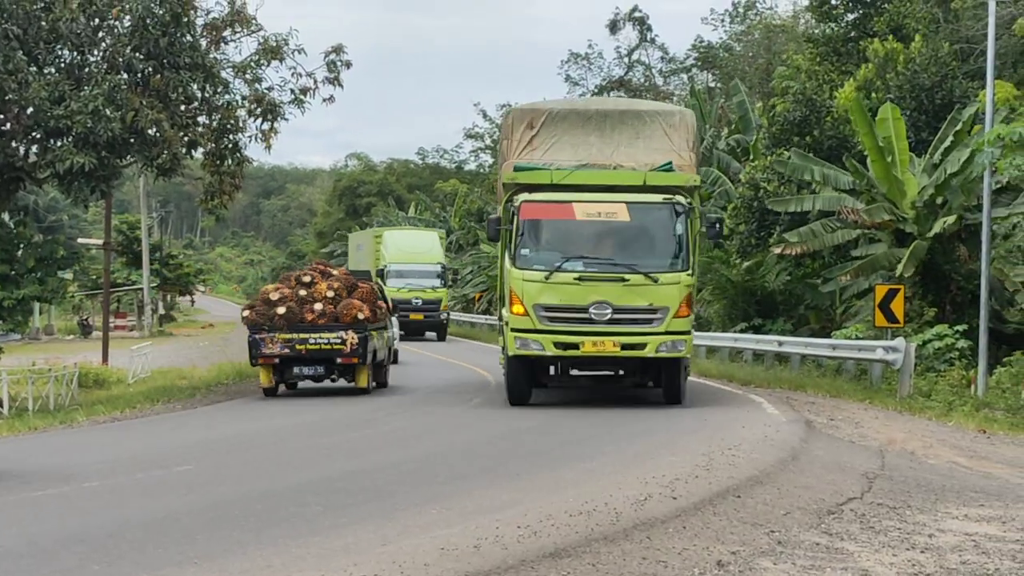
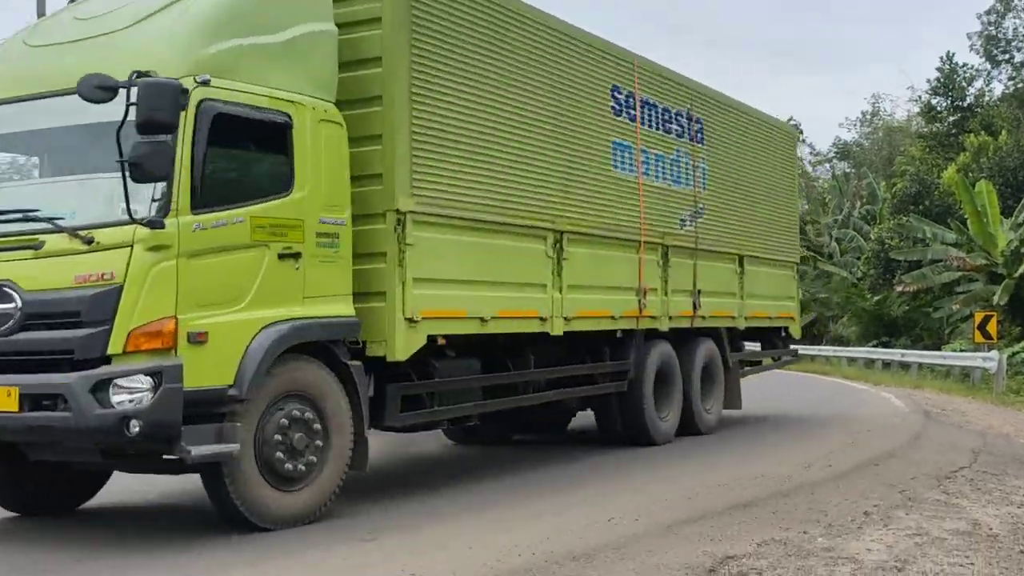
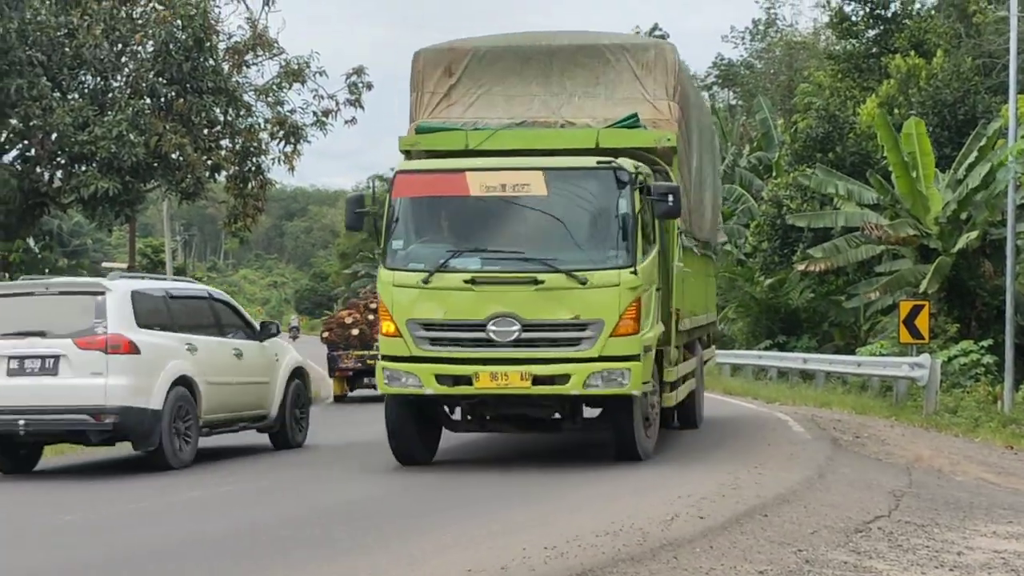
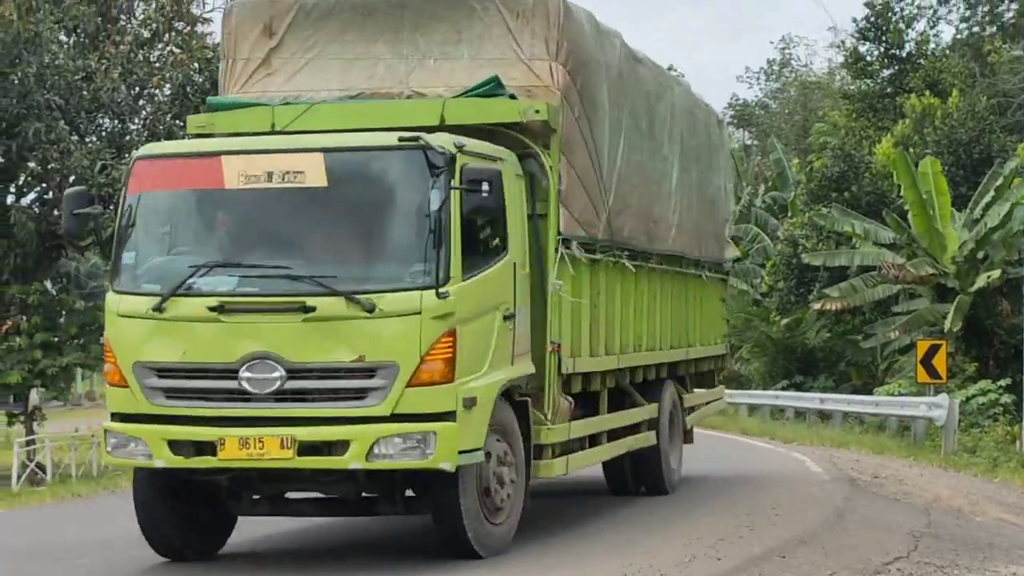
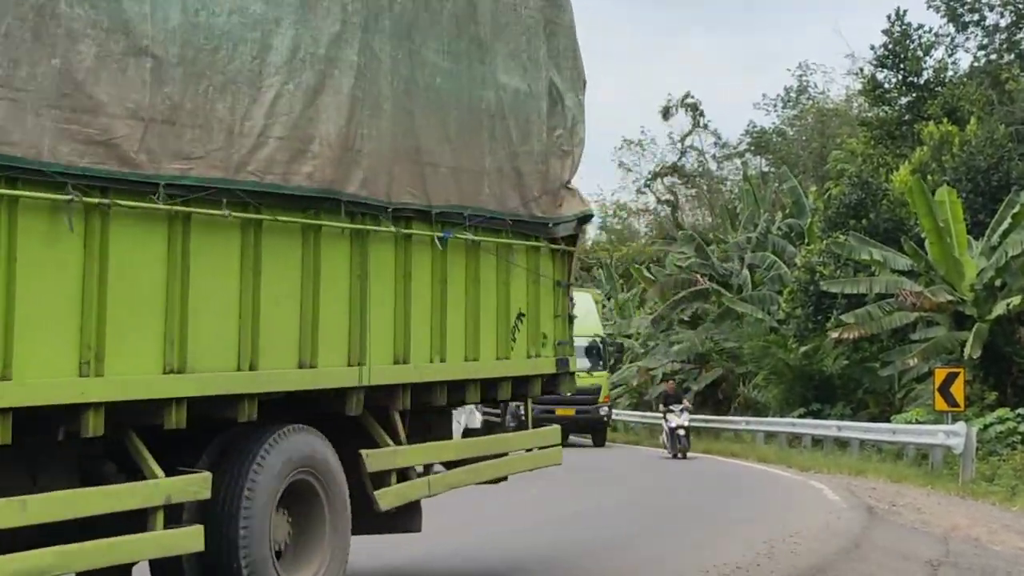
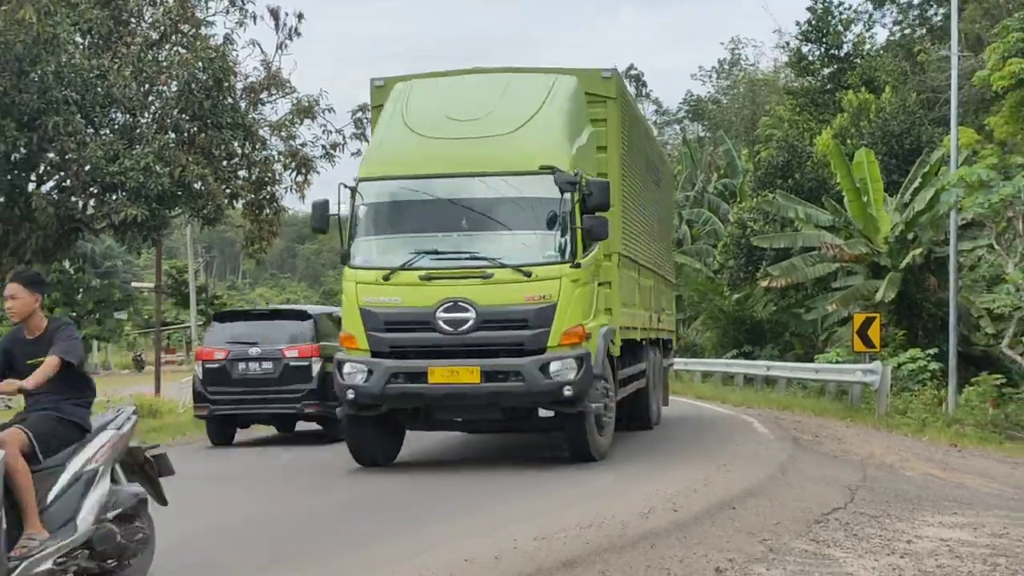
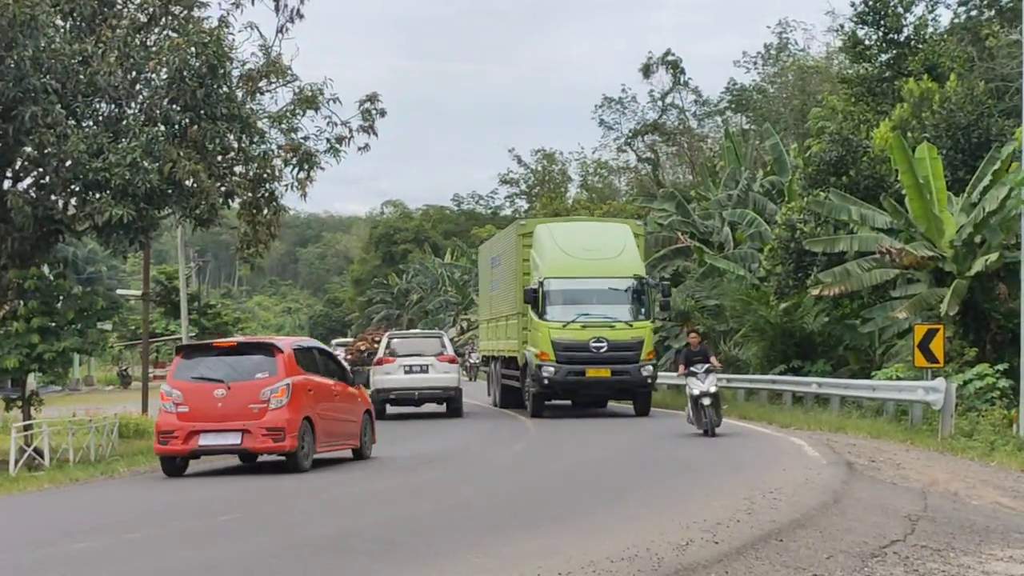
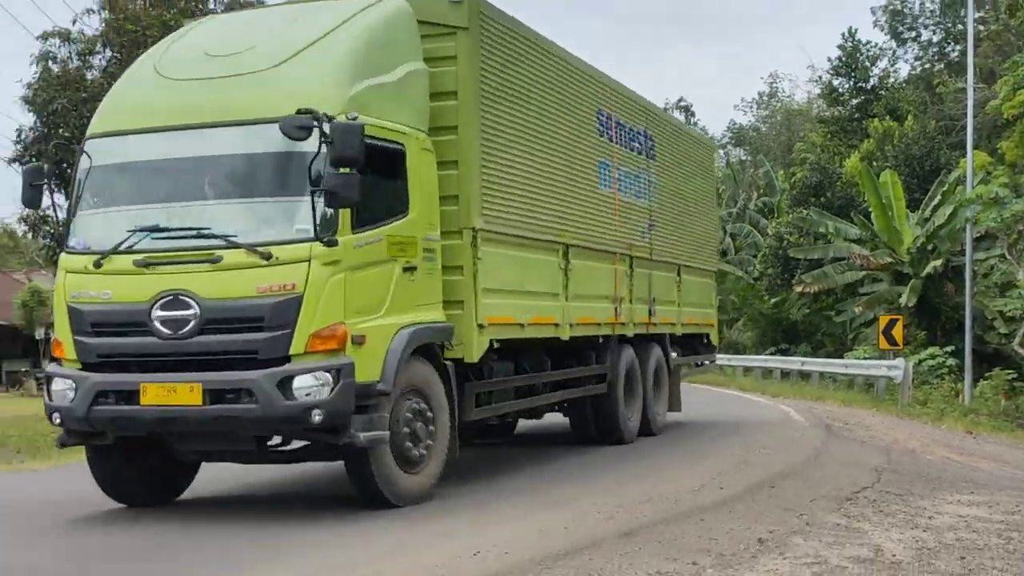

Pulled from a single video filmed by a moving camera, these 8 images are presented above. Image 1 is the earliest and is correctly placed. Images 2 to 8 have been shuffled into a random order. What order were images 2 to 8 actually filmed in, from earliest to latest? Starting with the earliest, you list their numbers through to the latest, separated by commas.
3, 4, 5, 7, 6, 8, 2
